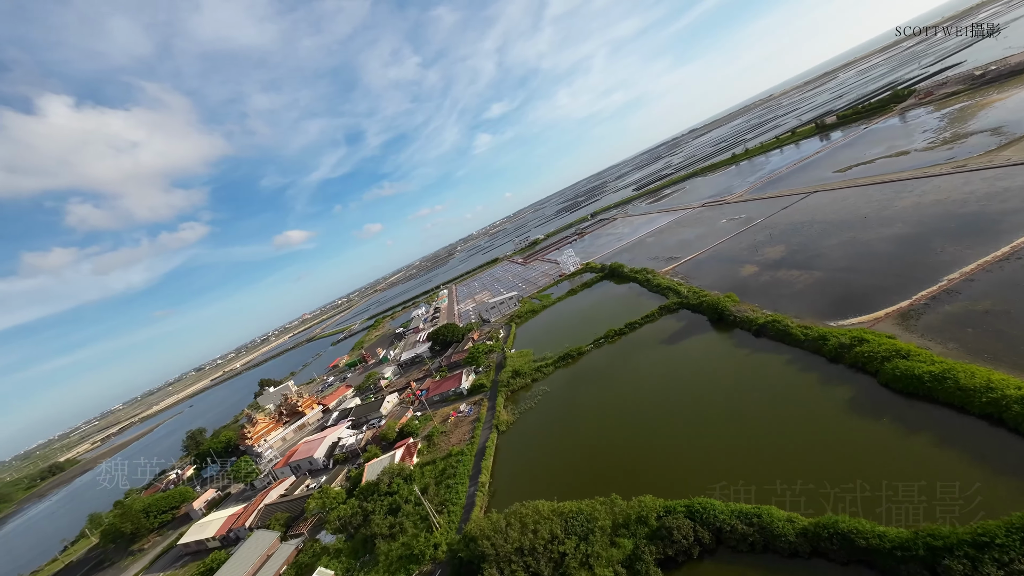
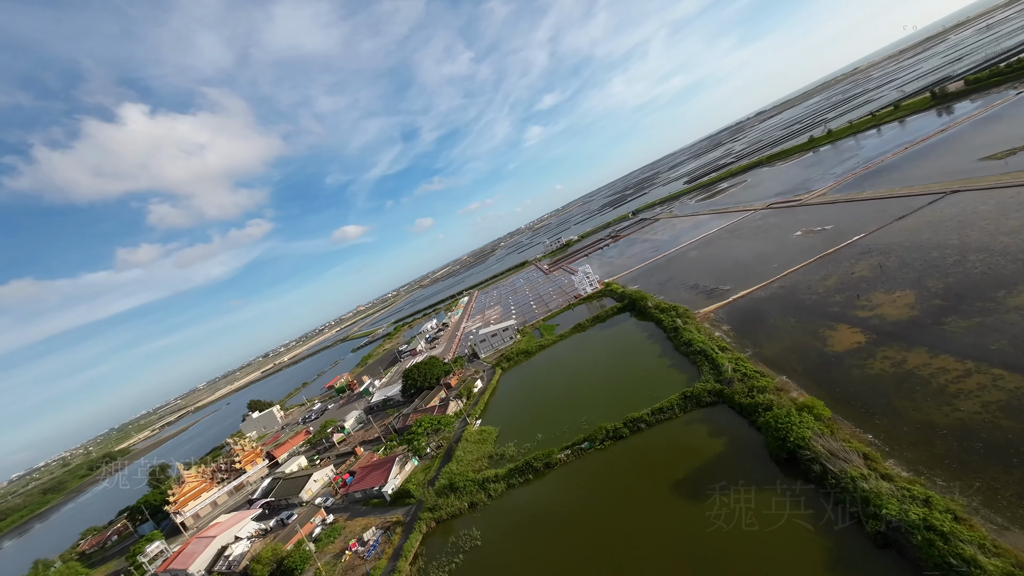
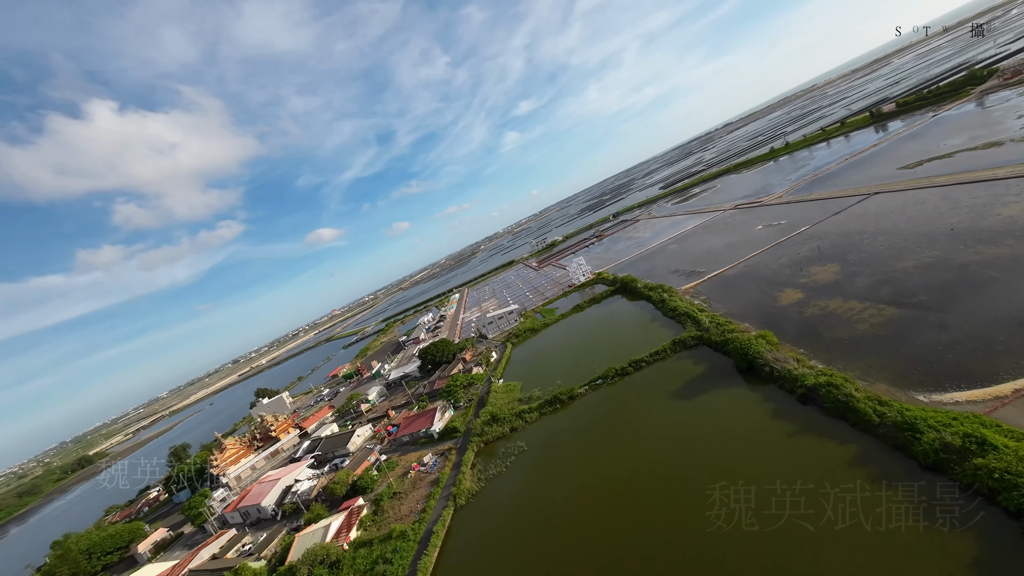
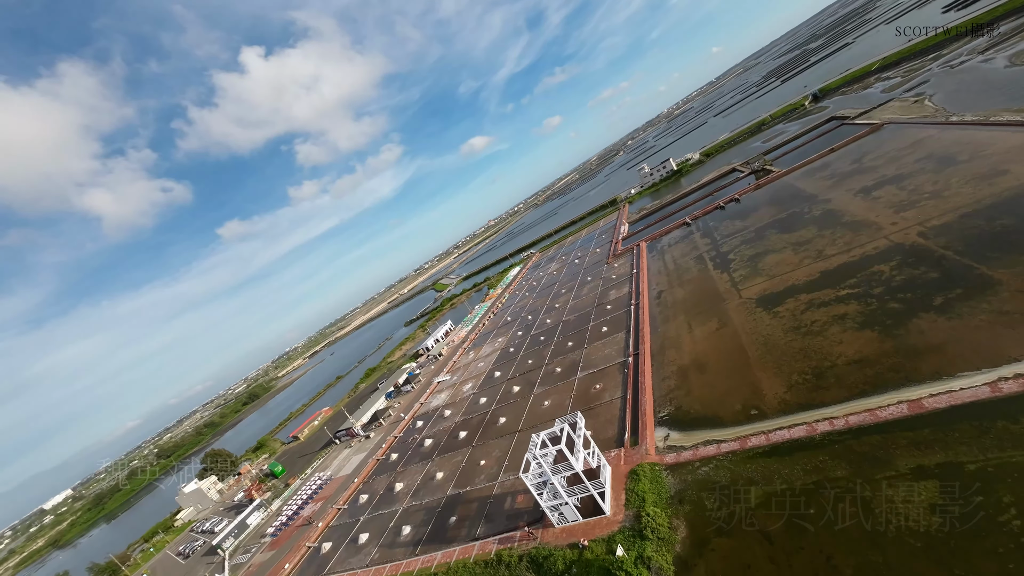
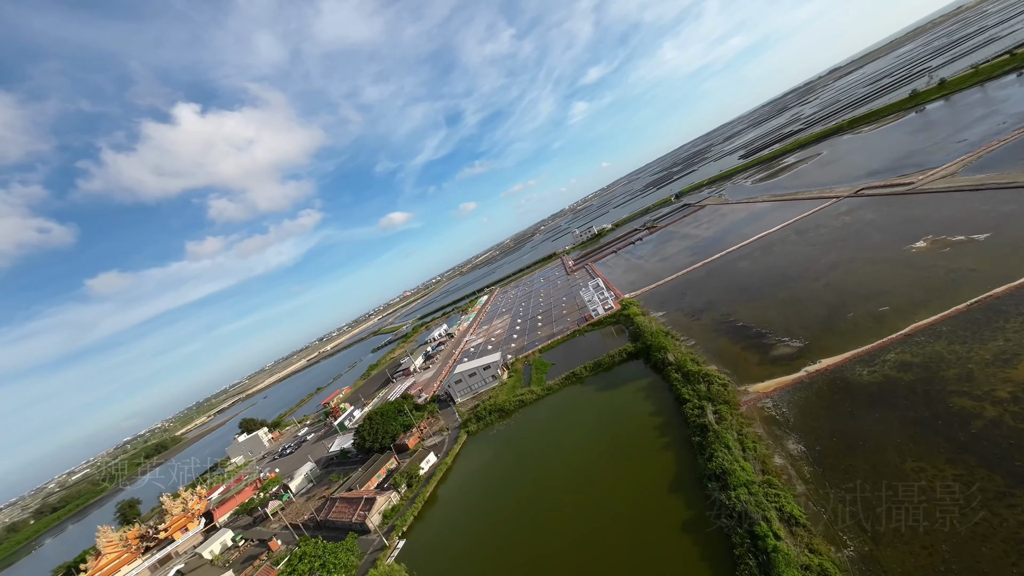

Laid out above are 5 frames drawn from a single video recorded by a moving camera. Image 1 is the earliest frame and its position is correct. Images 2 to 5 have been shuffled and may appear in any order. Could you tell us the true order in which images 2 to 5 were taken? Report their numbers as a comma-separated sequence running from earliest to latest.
3, 2, 5, 4
